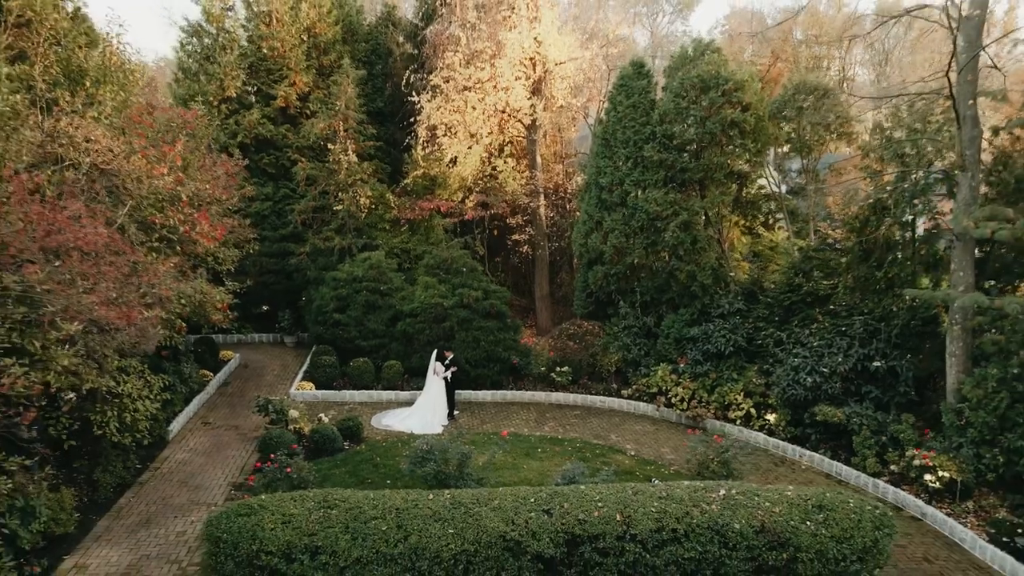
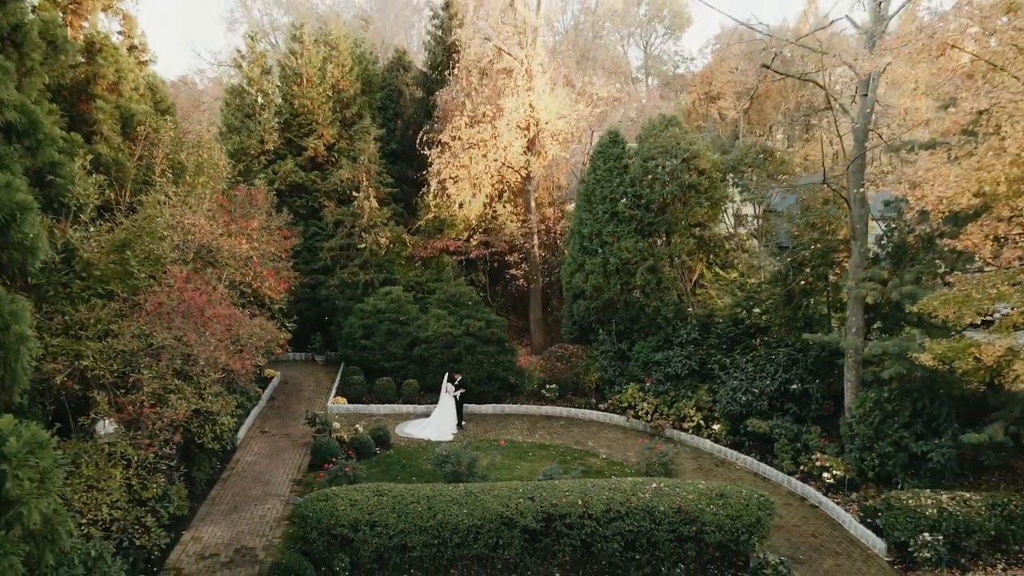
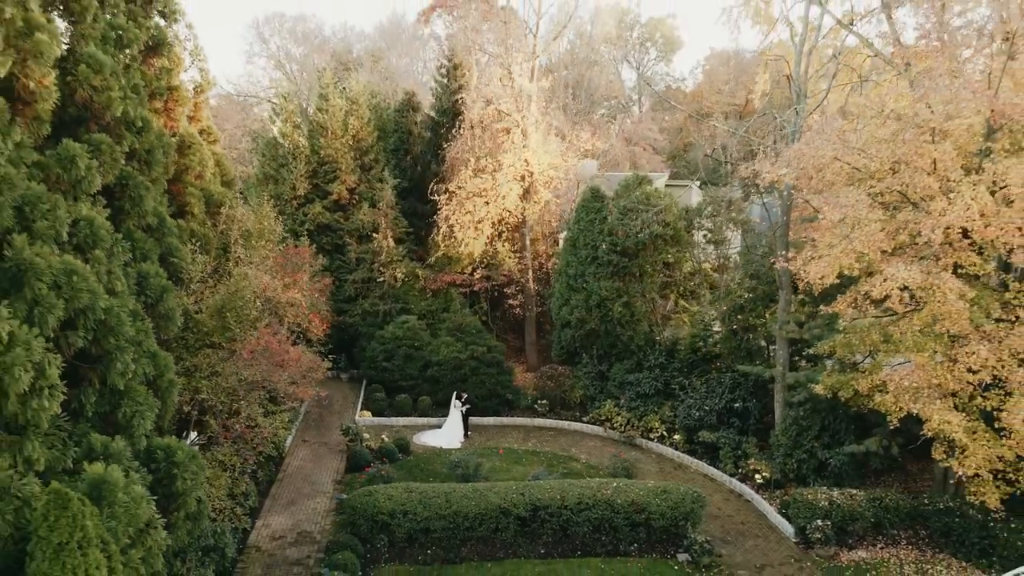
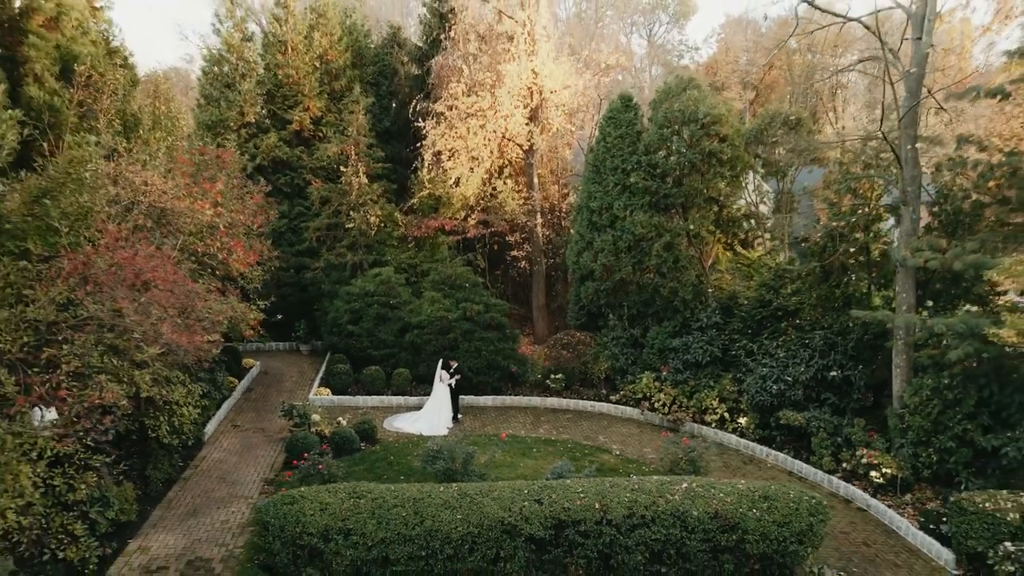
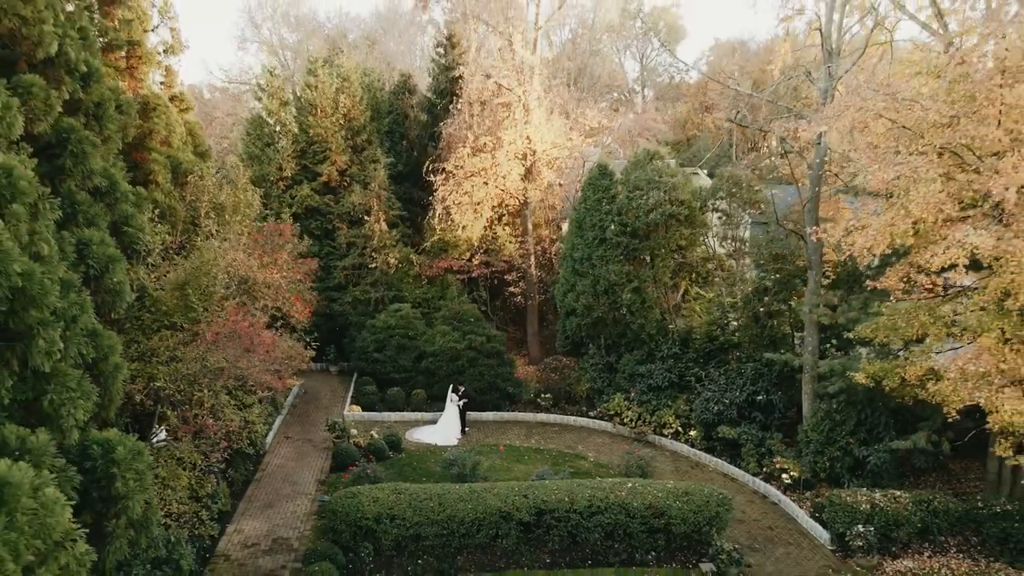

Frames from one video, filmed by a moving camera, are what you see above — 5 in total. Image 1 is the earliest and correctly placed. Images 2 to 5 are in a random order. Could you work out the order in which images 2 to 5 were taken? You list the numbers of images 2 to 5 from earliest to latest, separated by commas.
4, 2, 5, 3
